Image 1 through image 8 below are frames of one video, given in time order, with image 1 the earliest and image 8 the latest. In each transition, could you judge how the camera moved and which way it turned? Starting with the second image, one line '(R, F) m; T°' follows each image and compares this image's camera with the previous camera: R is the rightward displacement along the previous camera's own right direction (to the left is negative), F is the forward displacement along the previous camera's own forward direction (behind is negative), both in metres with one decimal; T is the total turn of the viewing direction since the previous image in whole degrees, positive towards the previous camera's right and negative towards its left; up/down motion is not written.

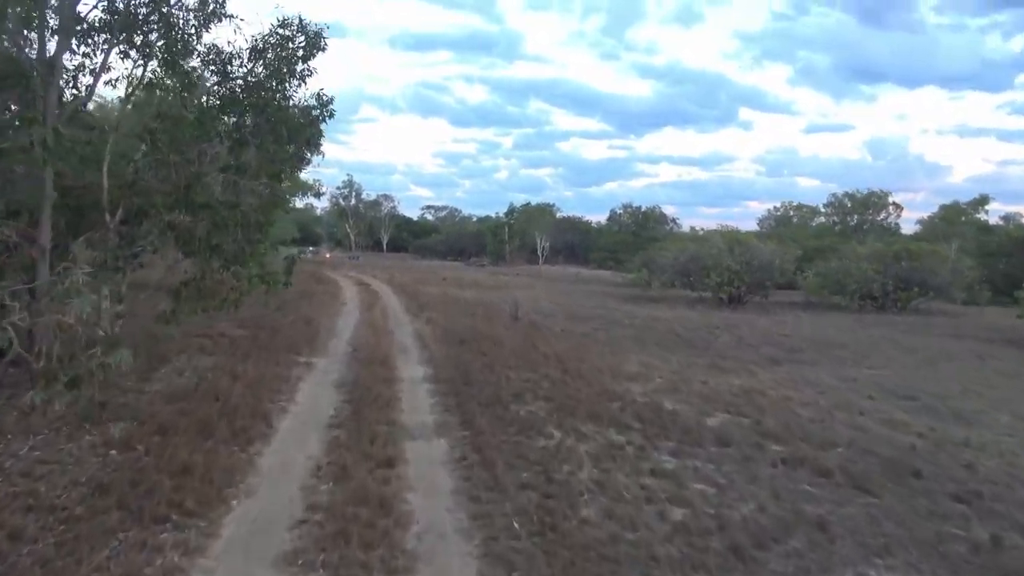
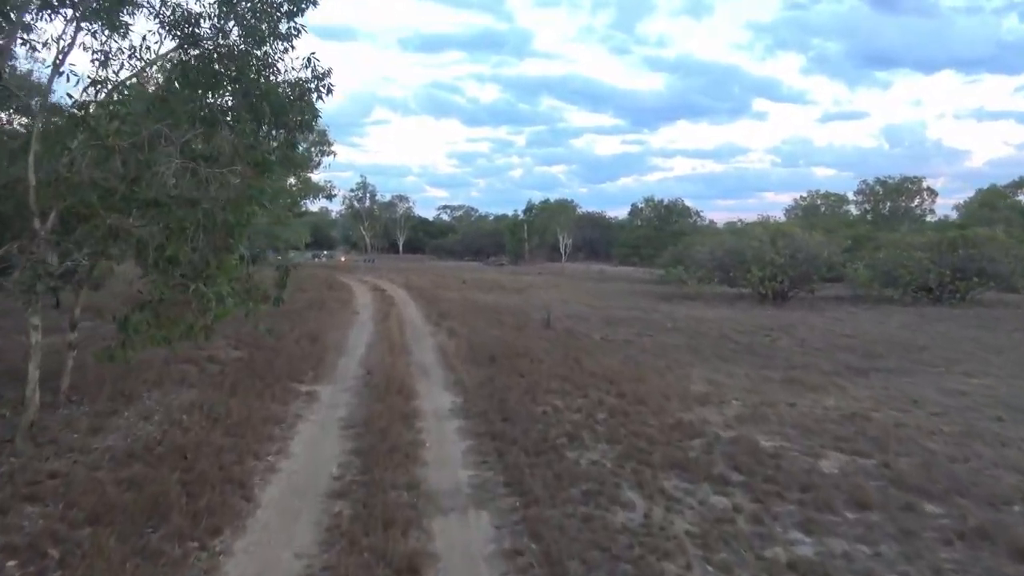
(-0.4, +2.9) m; -1°
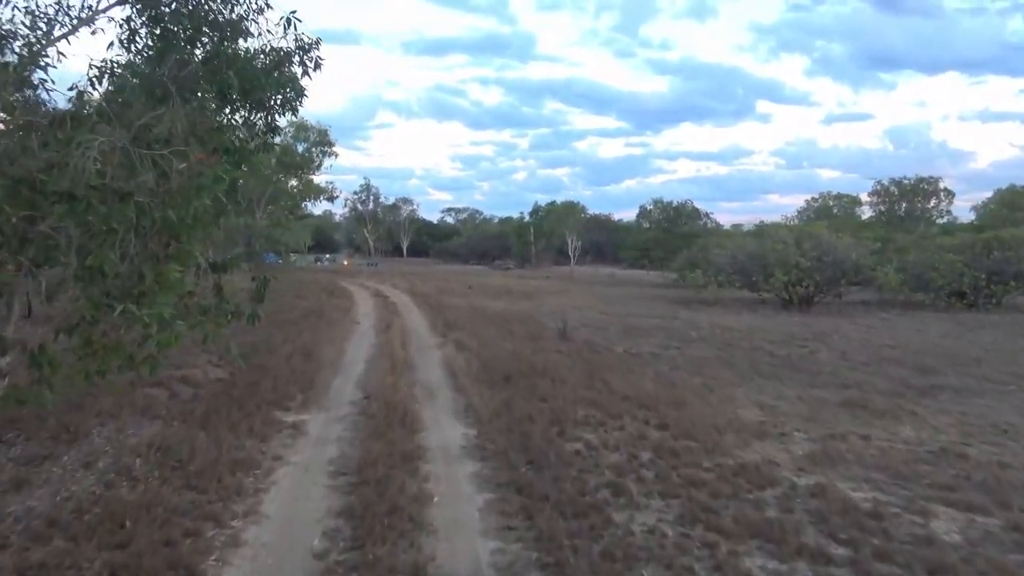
(-0.2, +2.1) m; 0°
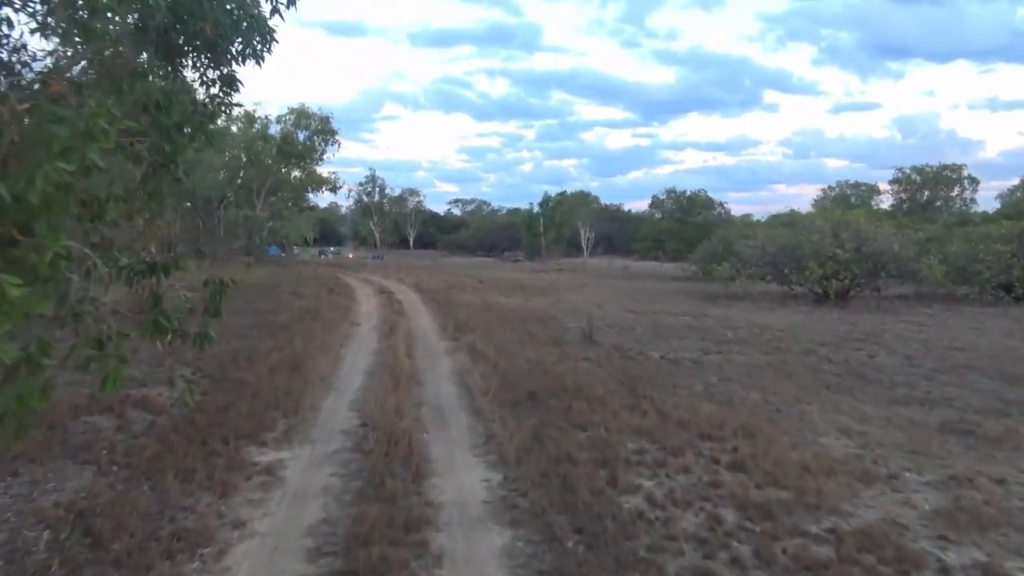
(-0.3, +2.5) m; 0°
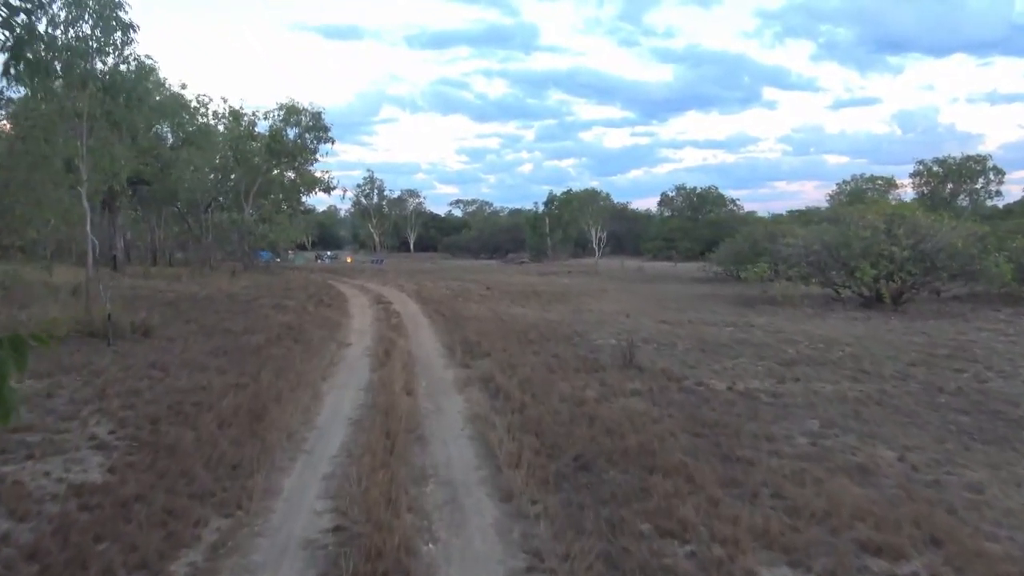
(-0.4, +3.8) m; 0°
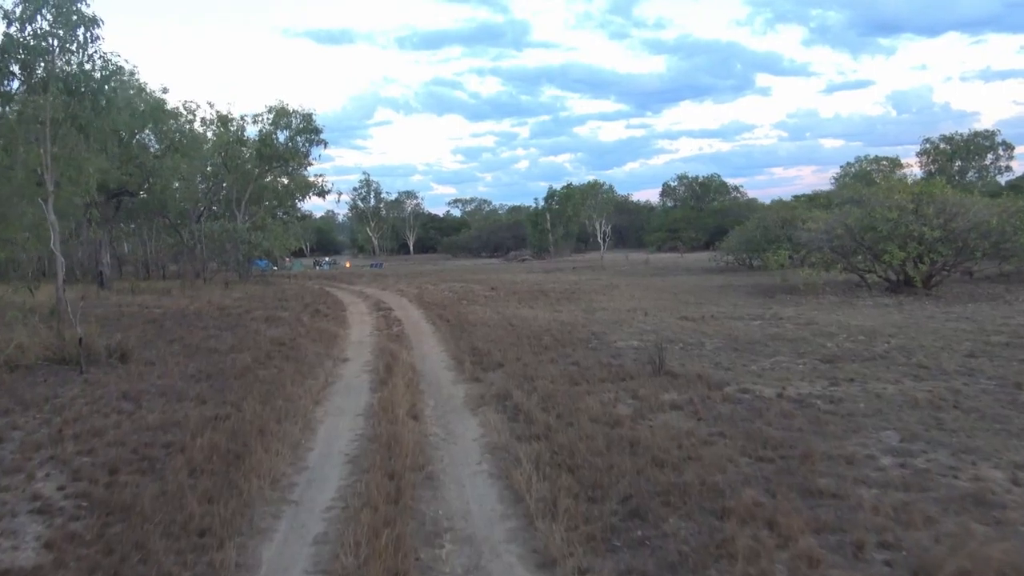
(-0.2, +1.7) m; 0°
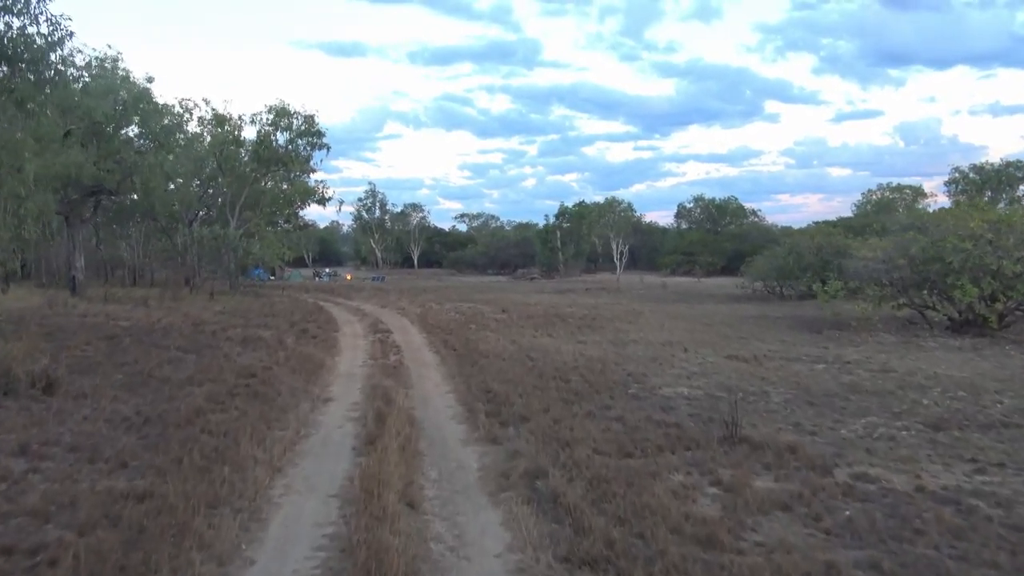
(-0.4, +3.4) m; 0°
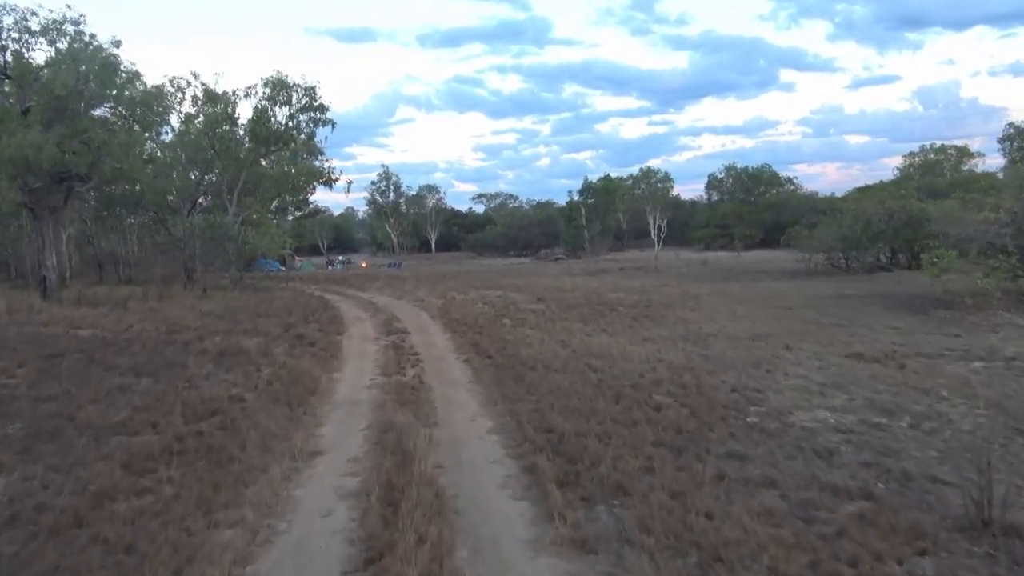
(-0.6, +4.6) m; -1°
